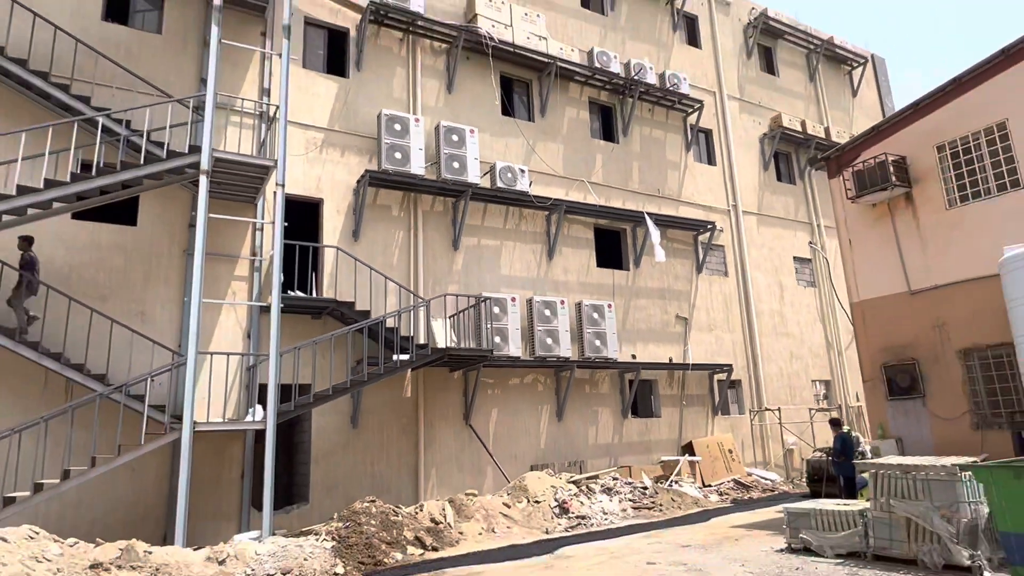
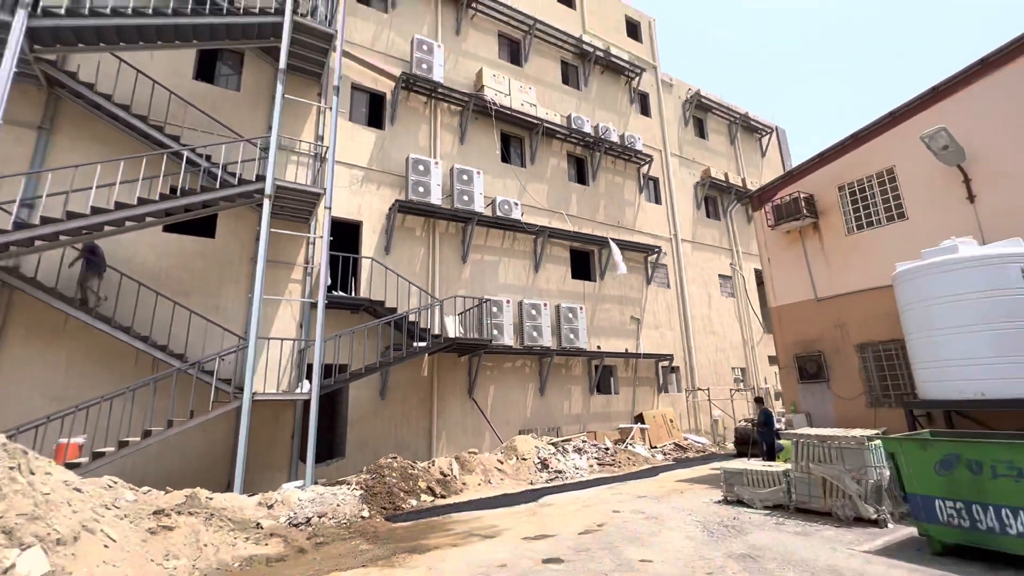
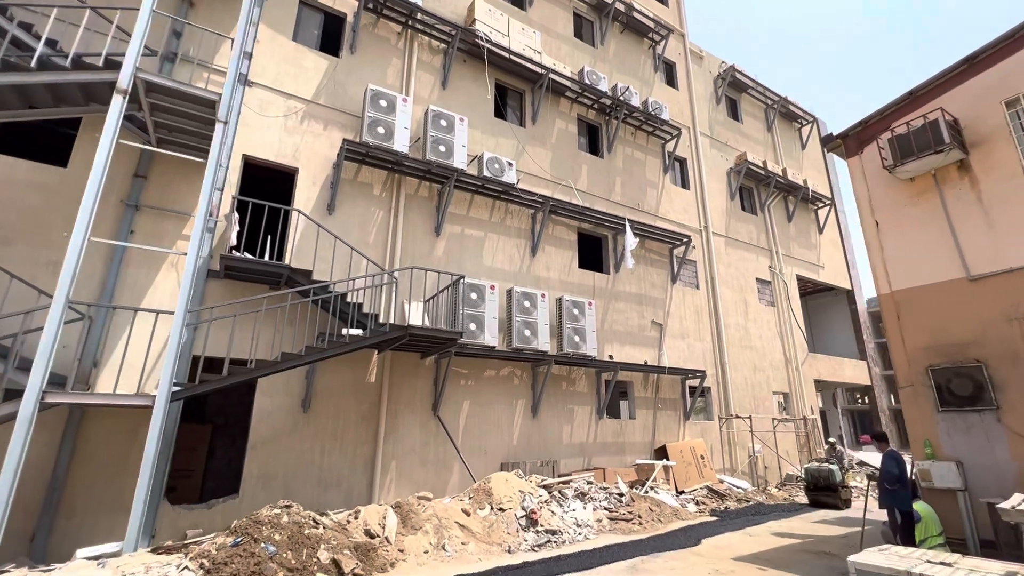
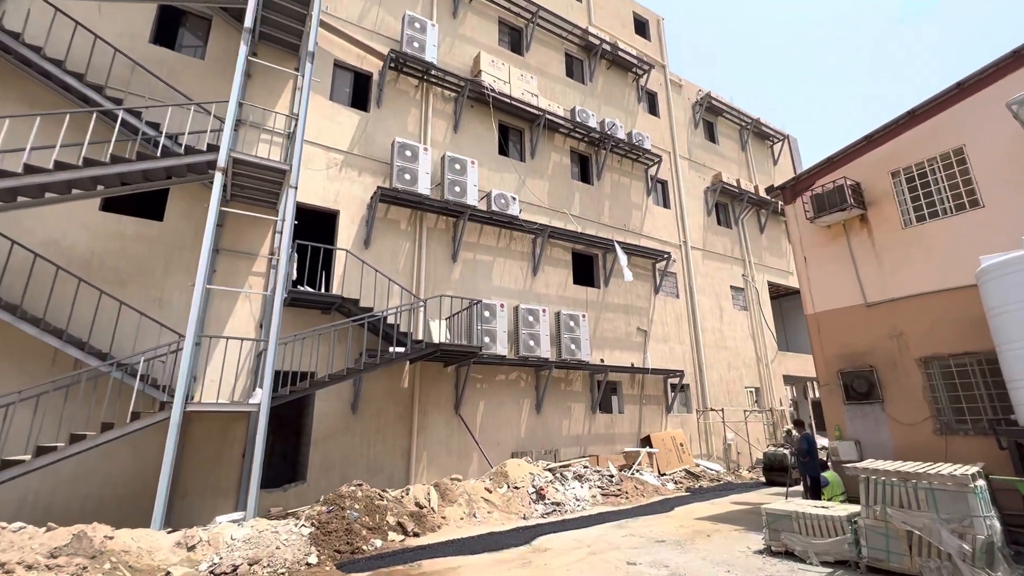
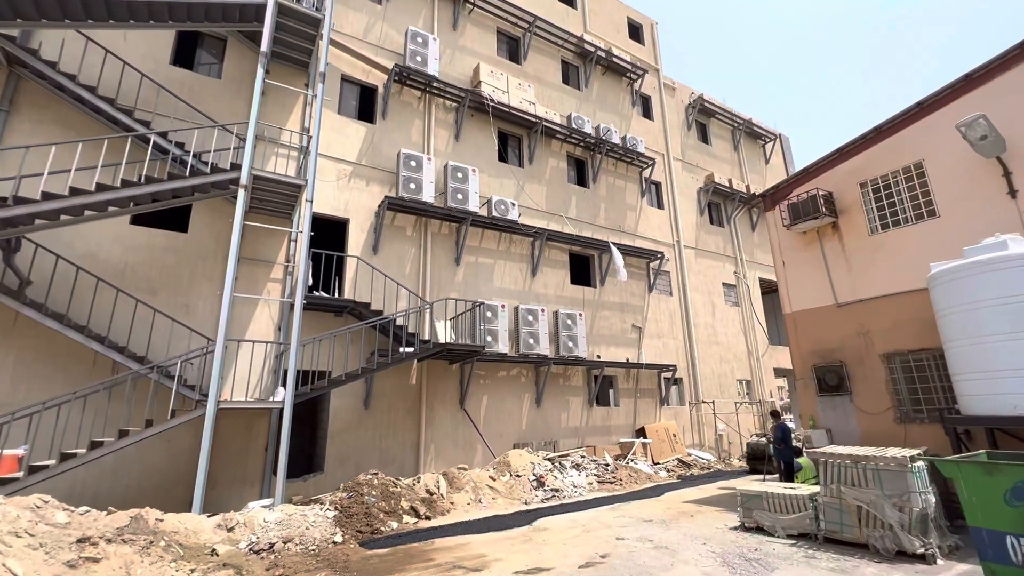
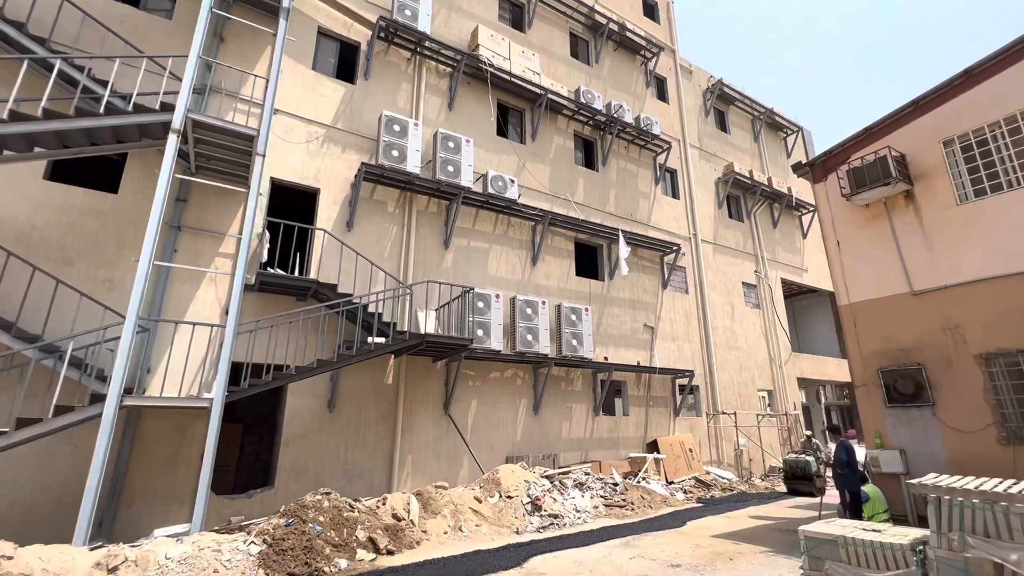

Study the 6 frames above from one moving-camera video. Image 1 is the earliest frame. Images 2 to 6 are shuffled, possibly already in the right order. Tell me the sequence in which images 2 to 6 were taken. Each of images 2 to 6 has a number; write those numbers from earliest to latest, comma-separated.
2, 5, 4, 6, 3
